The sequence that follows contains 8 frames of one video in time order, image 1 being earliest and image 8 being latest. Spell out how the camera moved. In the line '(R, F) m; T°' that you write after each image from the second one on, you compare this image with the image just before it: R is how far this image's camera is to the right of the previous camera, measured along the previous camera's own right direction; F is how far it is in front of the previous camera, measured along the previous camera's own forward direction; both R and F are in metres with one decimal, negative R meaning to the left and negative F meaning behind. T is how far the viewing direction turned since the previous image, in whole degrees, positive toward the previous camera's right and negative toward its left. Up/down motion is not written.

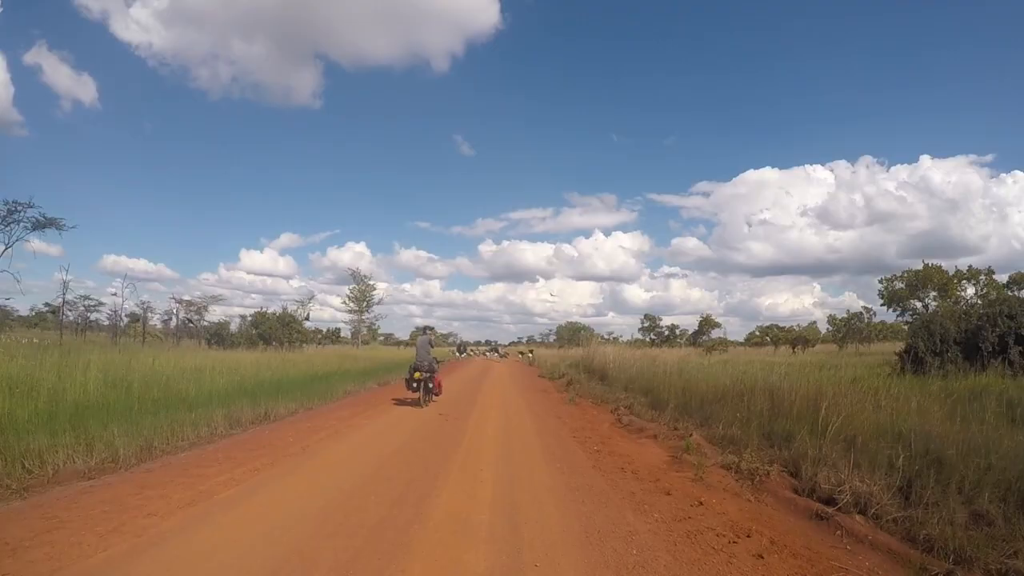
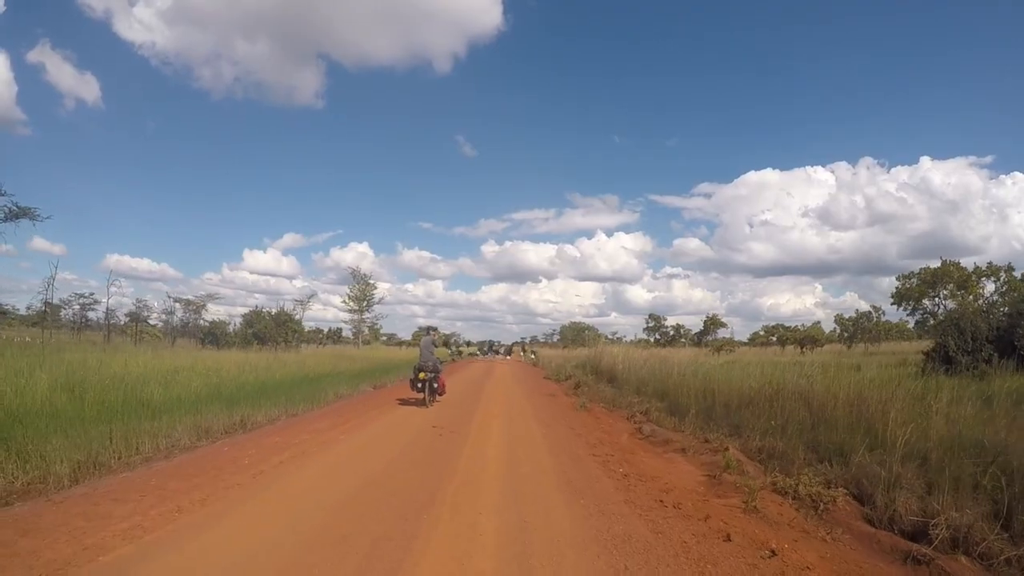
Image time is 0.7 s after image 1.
(0.0, +1.3) m; 0°
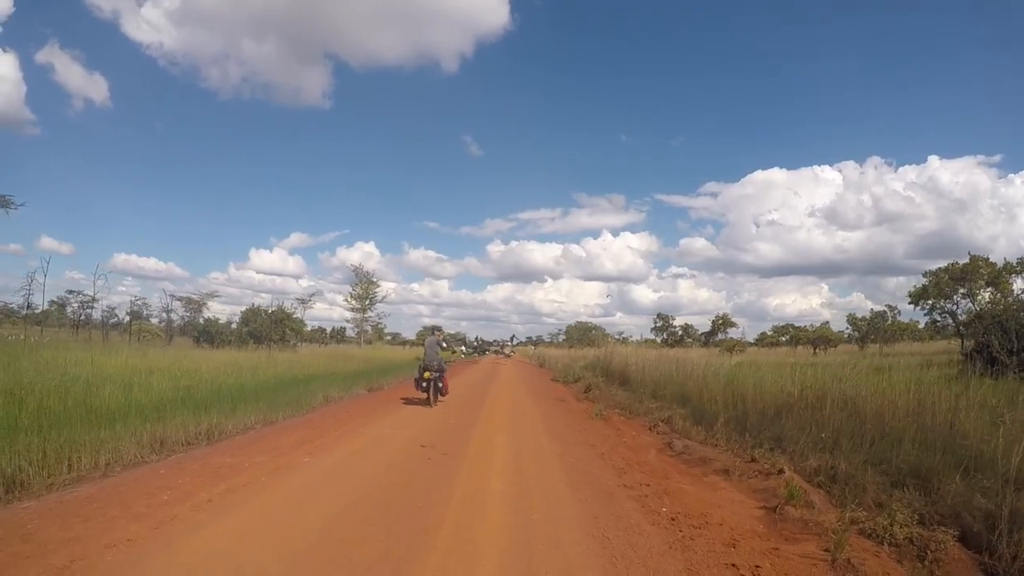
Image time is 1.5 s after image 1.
(0.0, +1.5) m; -1°
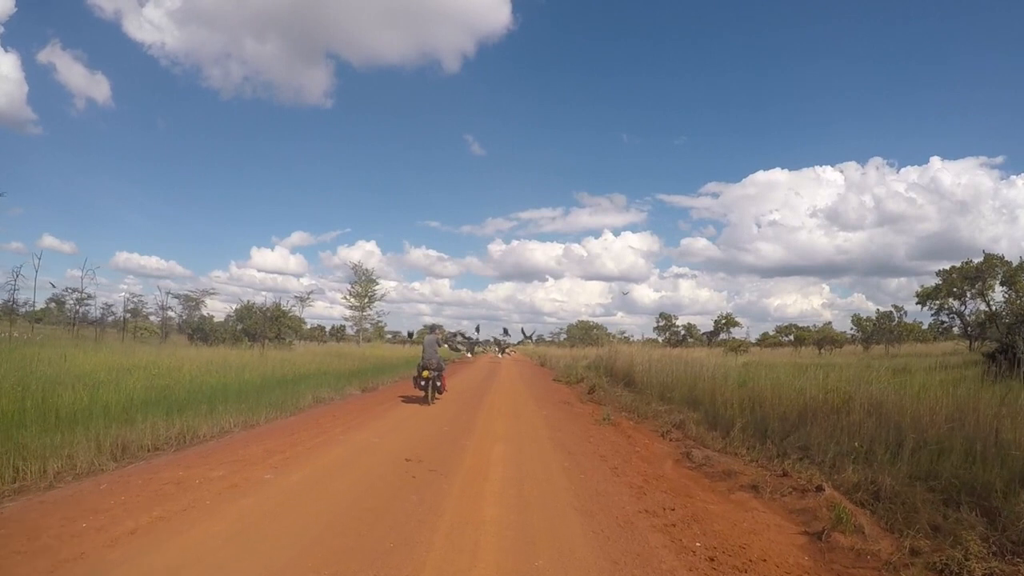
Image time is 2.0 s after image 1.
(0.0, +0.9) m; 0°
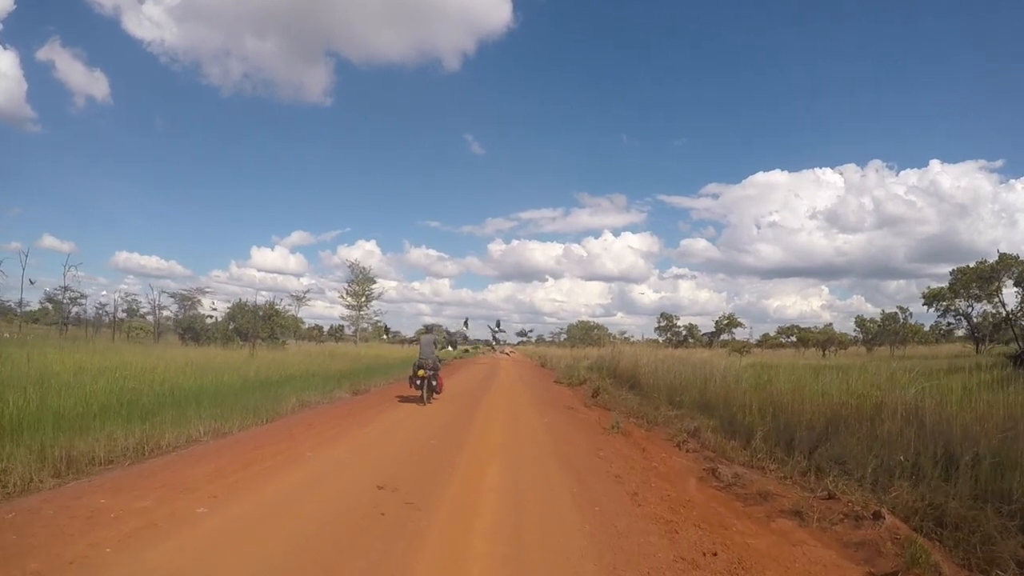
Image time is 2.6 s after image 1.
(0.0, +1.0) m; 0°
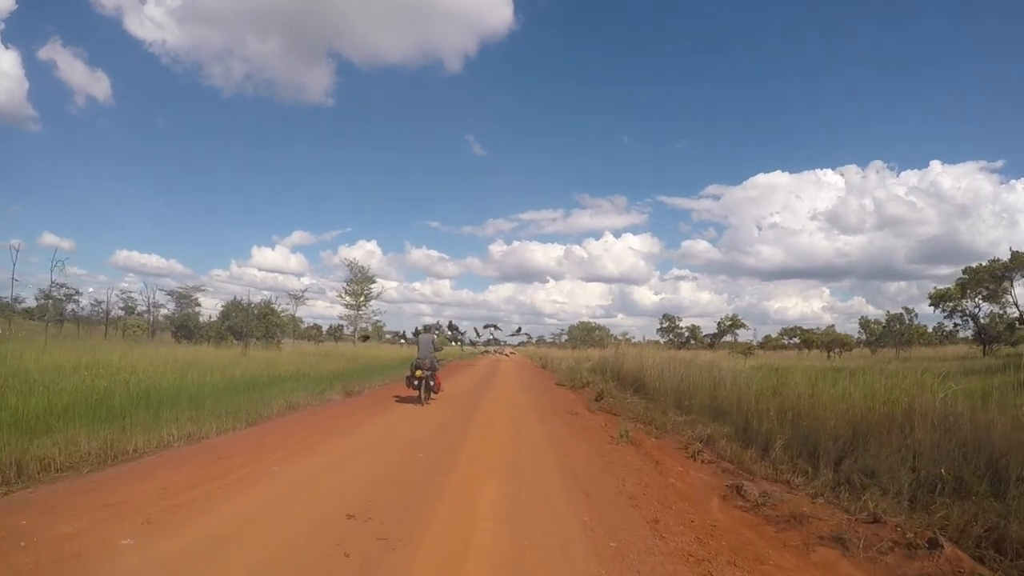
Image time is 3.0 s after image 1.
(0.0, +0.7) m; 0°
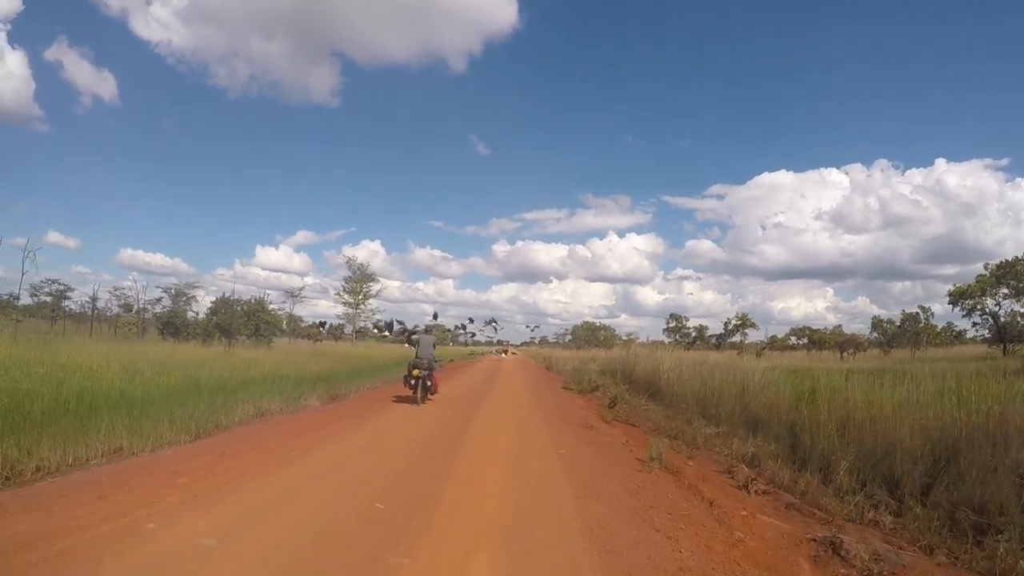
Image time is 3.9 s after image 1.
(0.0, +1.7) m; 0°
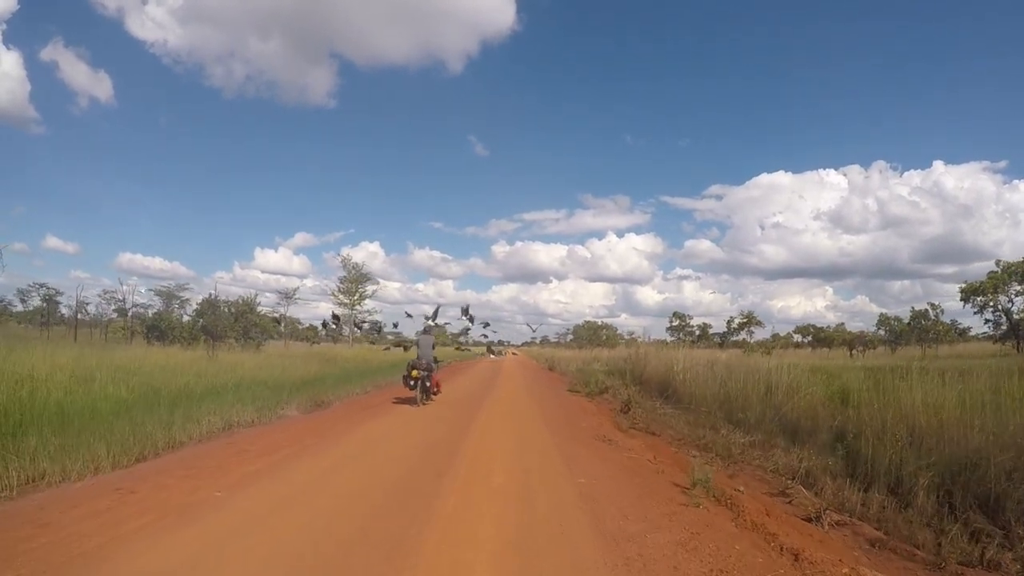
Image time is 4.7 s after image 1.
(0.0, +1.4) m; 0°
